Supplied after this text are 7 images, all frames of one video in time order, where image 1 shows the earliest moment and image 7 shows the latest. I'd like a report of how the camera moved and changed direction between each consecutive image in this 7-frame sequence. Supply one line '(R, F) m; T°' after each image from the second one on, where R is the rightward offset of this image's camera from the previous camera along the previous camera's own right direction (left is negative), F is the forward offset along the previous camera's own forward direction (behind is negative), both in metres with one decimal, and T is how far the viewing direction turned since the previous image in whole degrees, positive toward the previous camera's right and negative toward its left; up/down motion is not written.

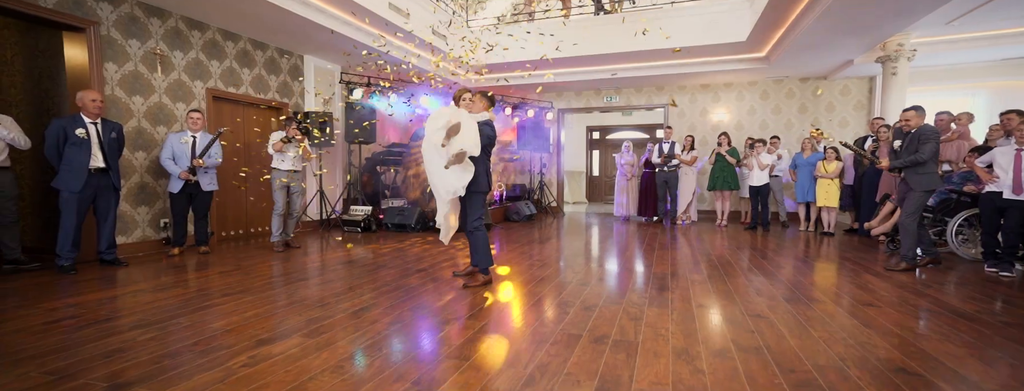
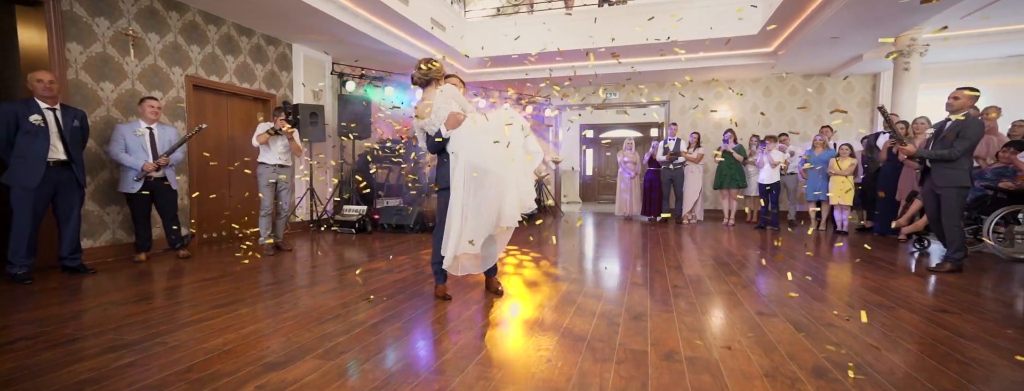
(-0.3, +0.3) m; +2°
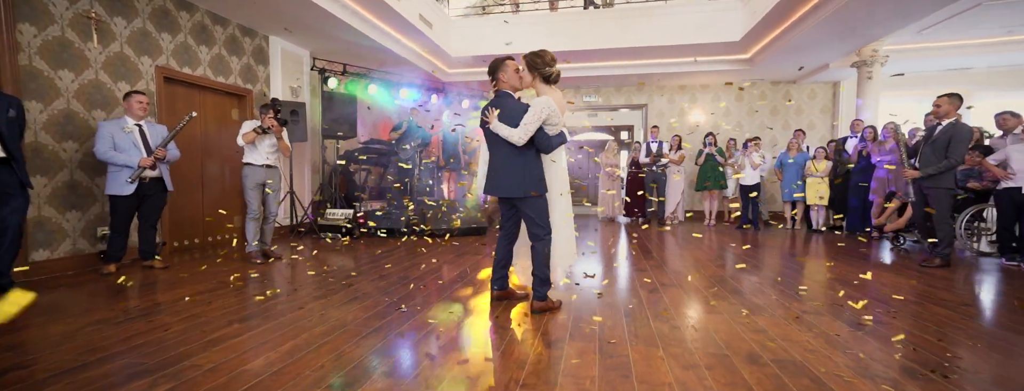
(-0.5, +0.1) m; +6°
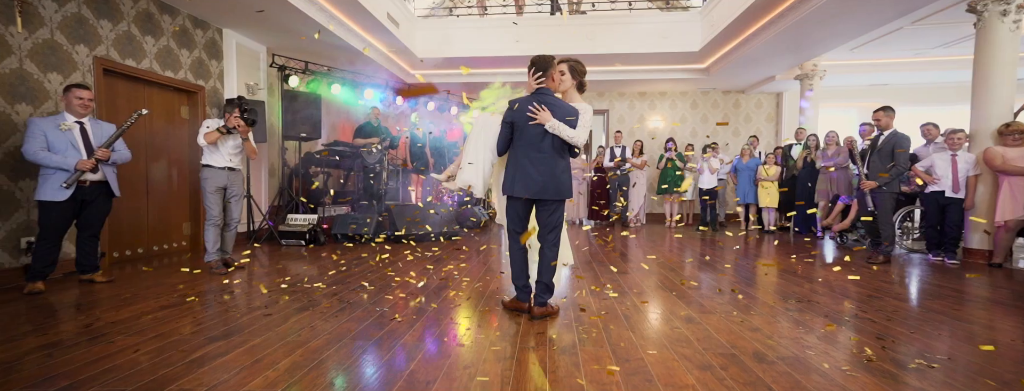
(-0.2, 0.0) m; +6°
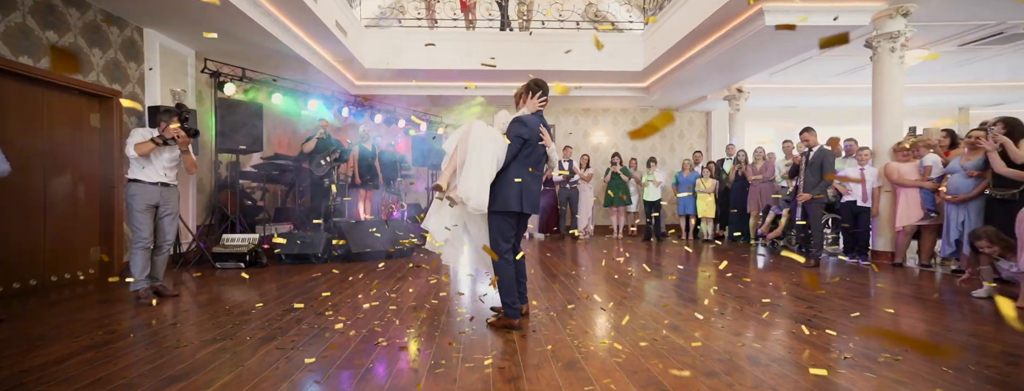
(-0.3, +0.1) m; +9°
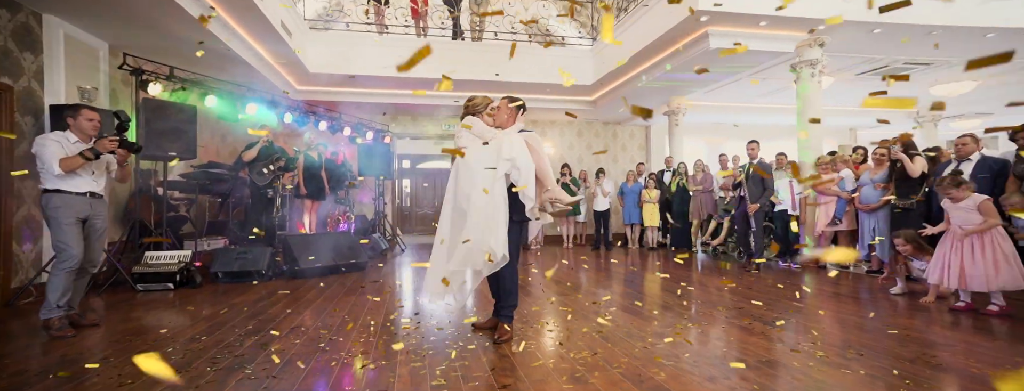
(-0.3, +0.1) m; +9°
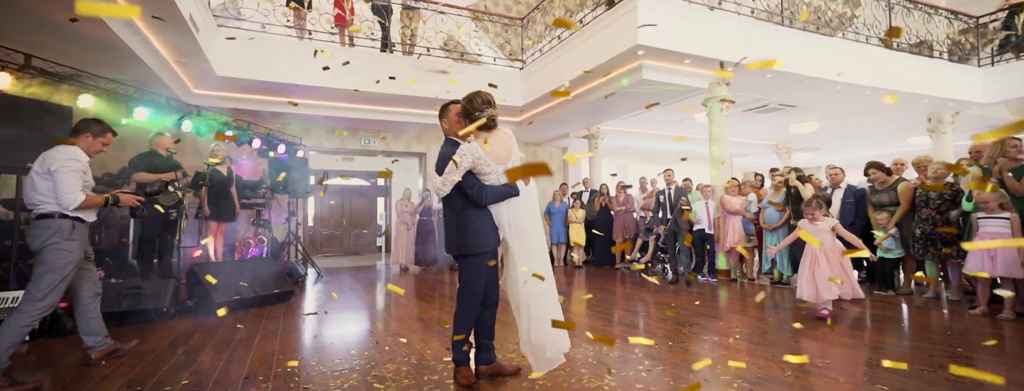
(-0.5, +0.2) m; +13°
